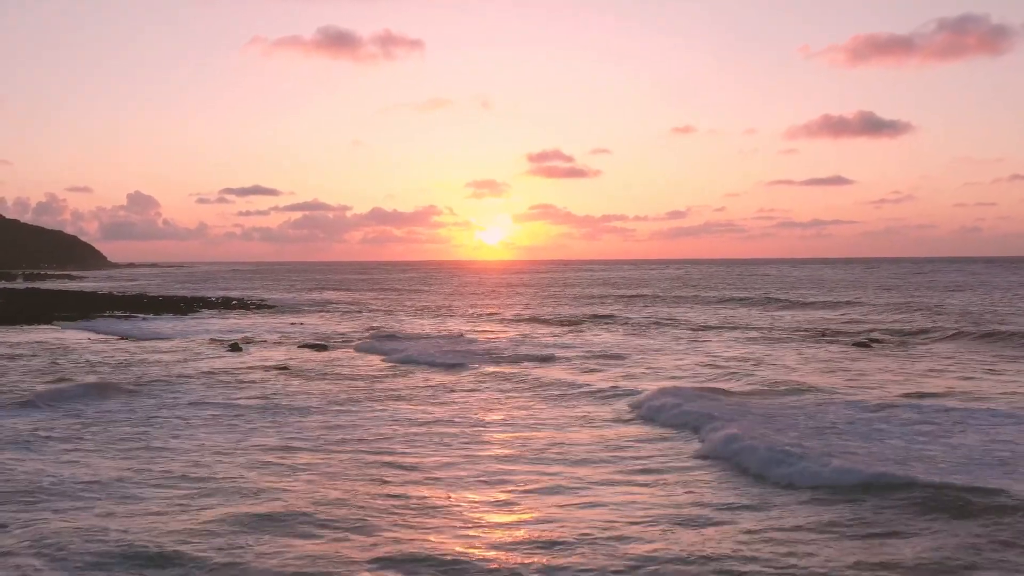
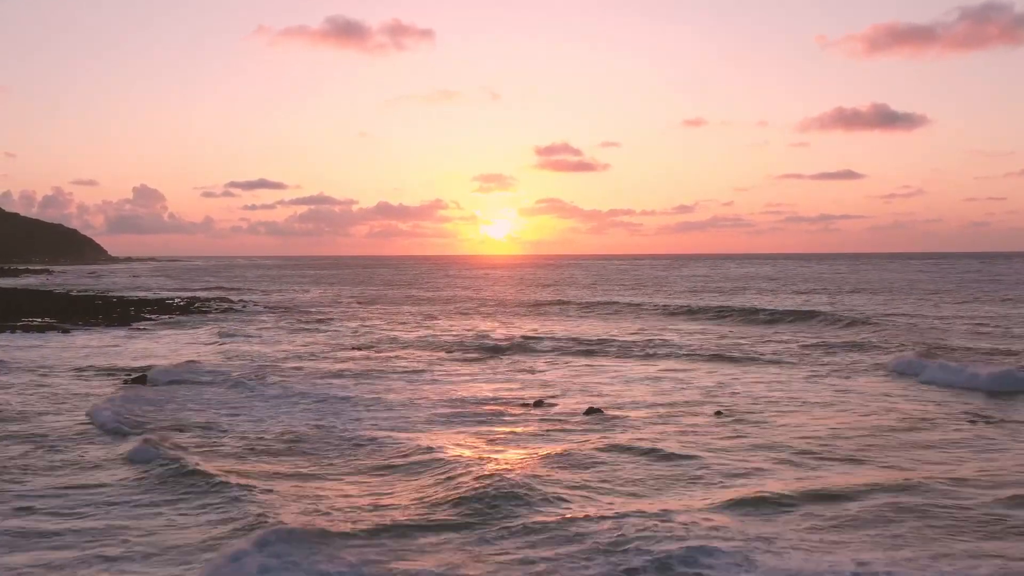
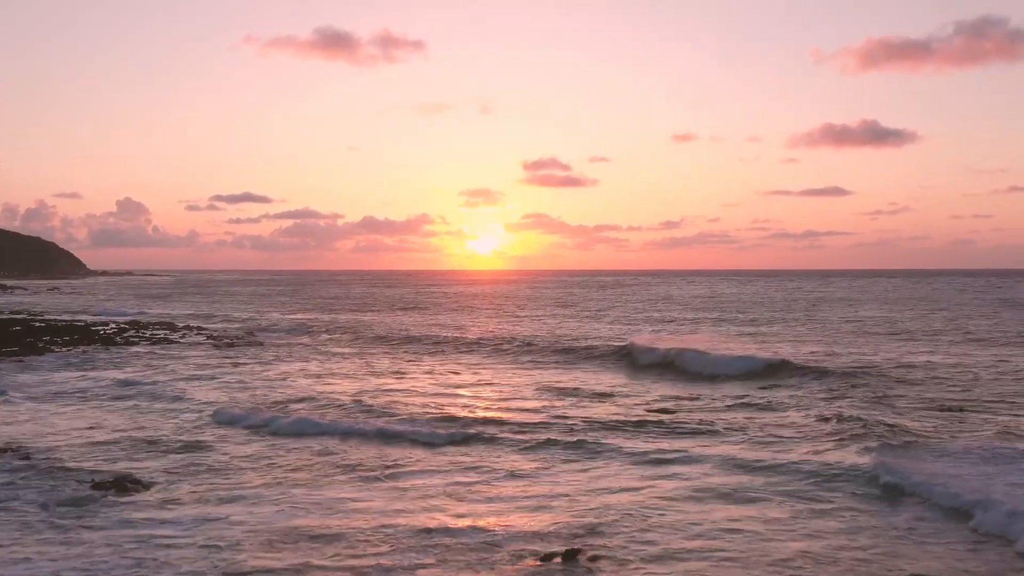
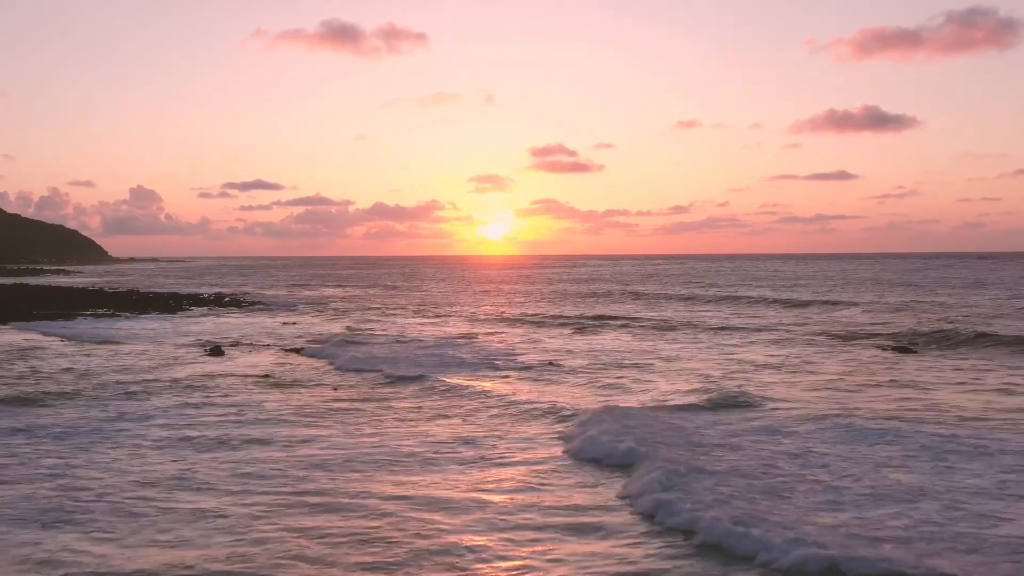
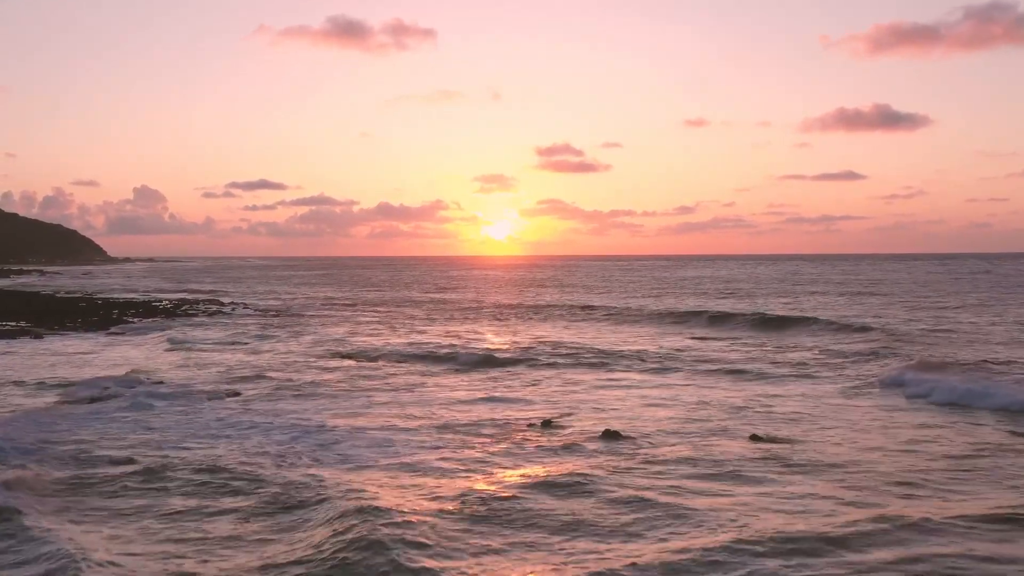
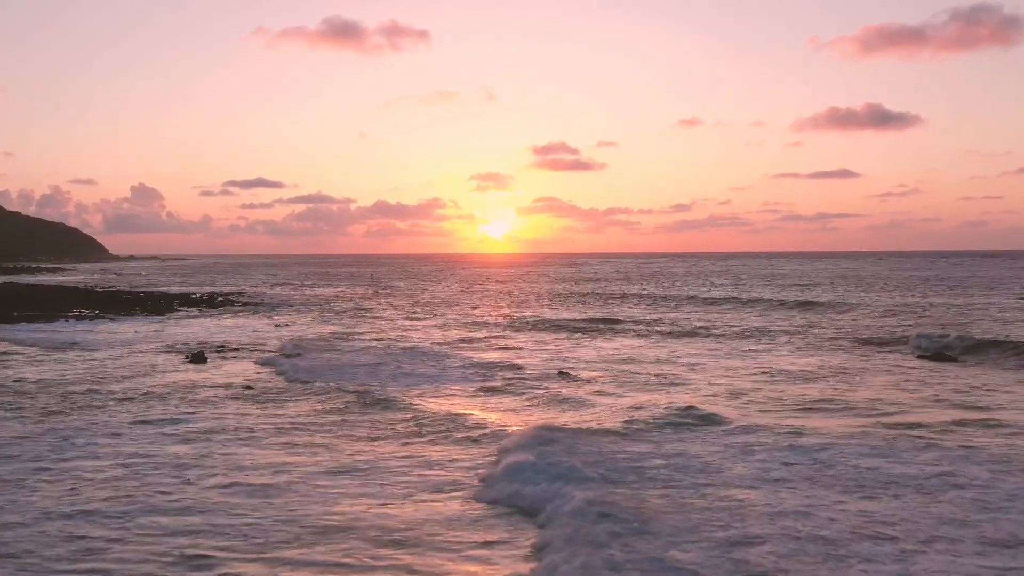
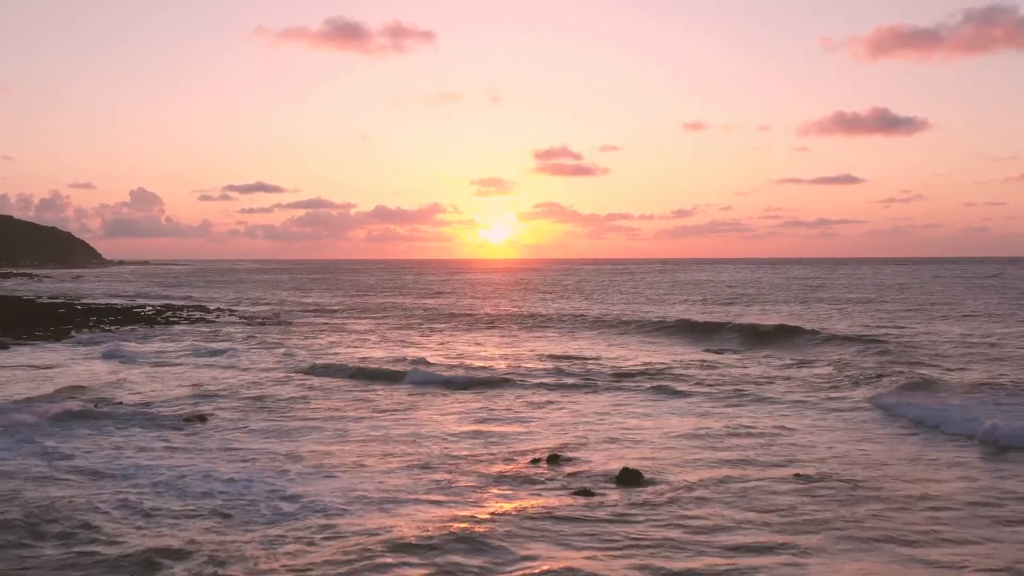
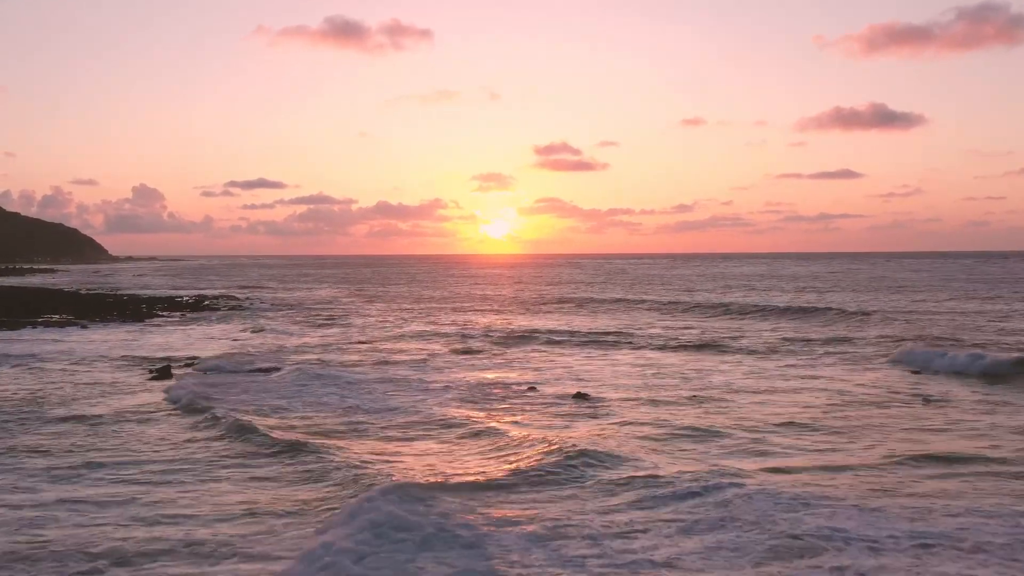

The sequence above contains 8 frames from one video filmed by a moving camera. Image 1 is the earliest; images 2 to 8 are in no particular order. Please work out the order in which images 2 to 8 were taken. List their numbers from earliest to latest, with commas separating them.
4, 6, 8, 2, 5, 7, 3
